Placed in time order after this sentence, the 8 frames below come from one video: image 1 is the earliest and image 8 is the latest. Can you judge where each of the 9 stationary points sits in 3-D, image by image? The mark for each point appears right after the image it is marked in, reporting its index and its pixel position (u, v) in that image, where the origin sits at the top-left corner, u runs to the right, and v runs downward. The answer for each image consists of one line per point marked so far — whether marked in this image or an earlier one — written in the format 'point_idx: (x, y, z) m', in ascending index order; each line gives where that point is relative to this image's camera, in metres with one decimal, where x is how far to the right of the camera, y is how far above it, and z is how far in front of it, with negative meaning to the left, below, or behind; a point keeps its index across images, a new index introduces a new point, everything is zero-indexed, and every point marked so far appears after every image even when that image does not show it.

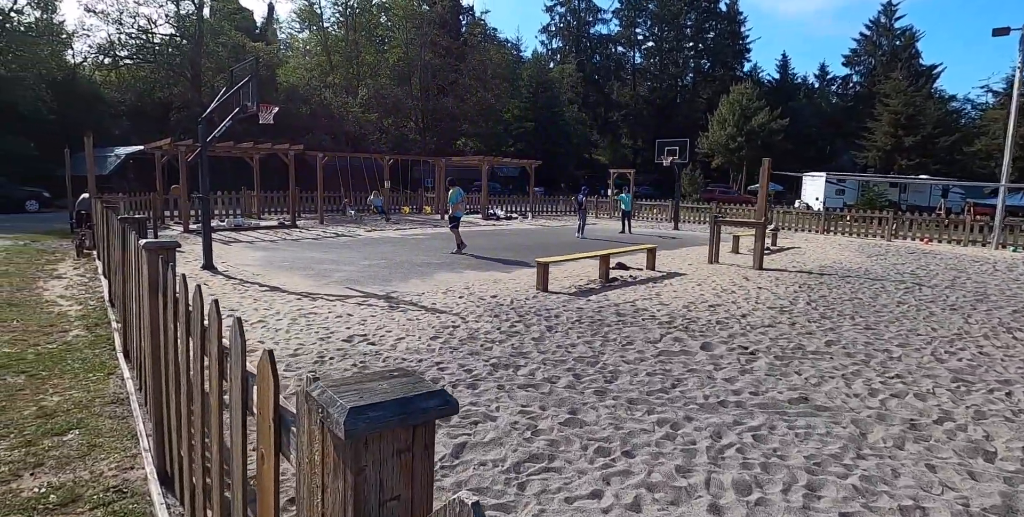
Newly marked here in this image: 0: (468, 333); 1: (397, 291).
0: (-0.4, -0.8, +6.3) m
1: (-1.6, -0.5, +8.6) m
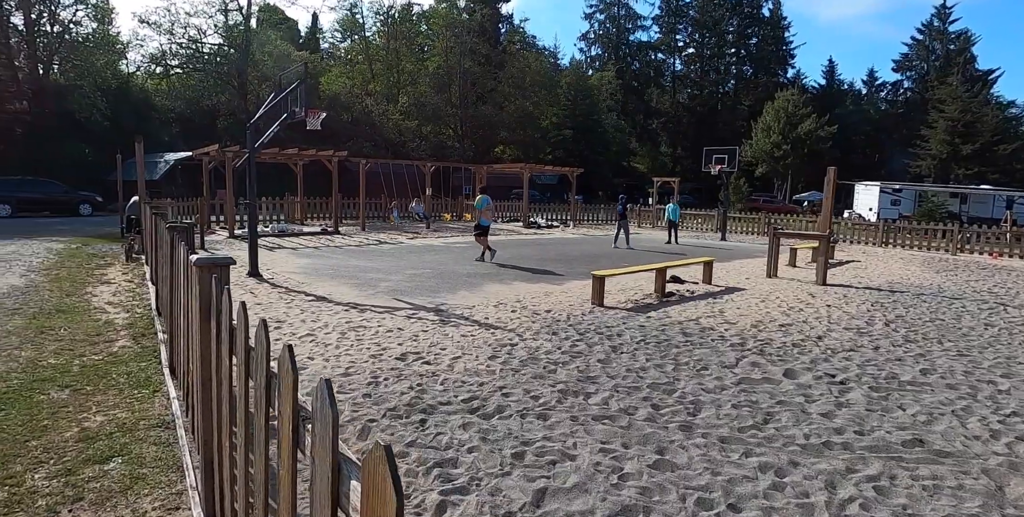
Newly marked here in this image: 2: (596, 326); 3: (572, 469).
0: (+0.2, -0.9, +5.8) m
1: (-0.9, -0.6, +8.2) m
2: (+1.0, -0.8, +7.2) m
3: (+0.3, -1.2, +3.4) m
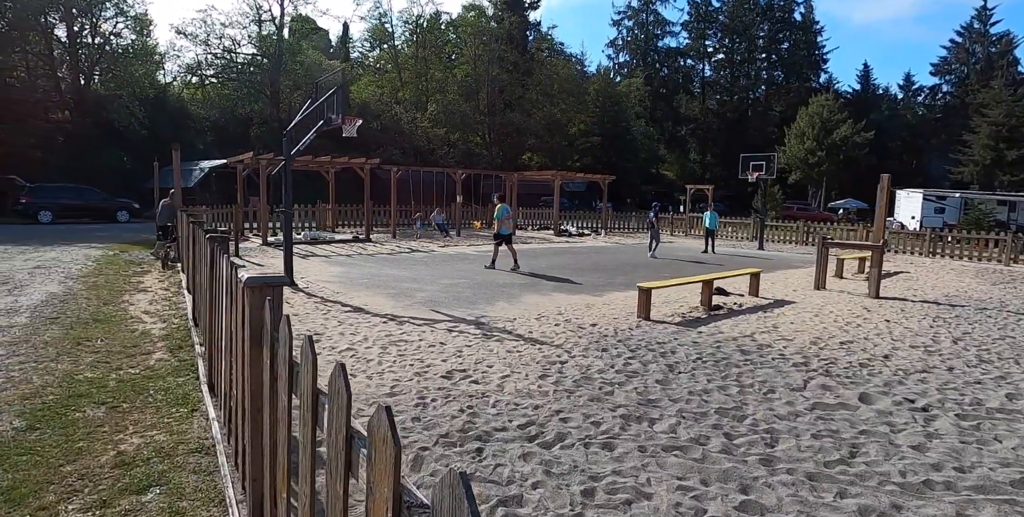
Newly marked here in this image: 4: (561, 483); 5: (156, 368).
0: (+0.6, -1.1, +5.5) m
1: (-0.3, -0.8, +7.9) m
2: (+1.5, -1.0, +6.8) m
3: (+0.7, -1.3, +3.1) m
4: (+0.3, -1.2, +3.3) m
5: (-3.0, -0.9, +5.0) m
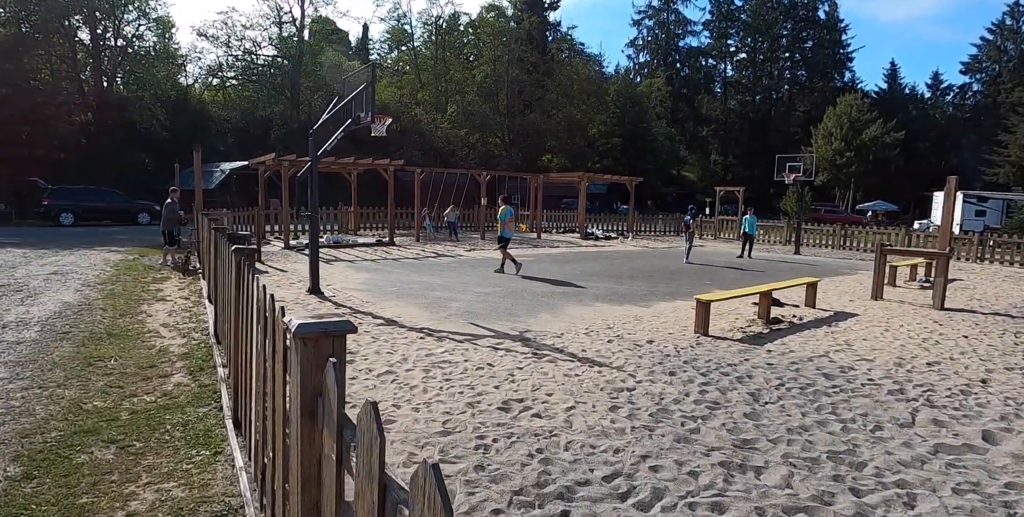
0: (+1.1, -1.2, +4.8) m
1: (+0.2, -0.9, +7.3) m
2: (+2.1, -1.1, +6.1) m
3: (+1.1, -1.4, +2.4) m
4: (+0.7, -1.3, +2.6) m
5: (-2.5, -1.0, +4.4) m
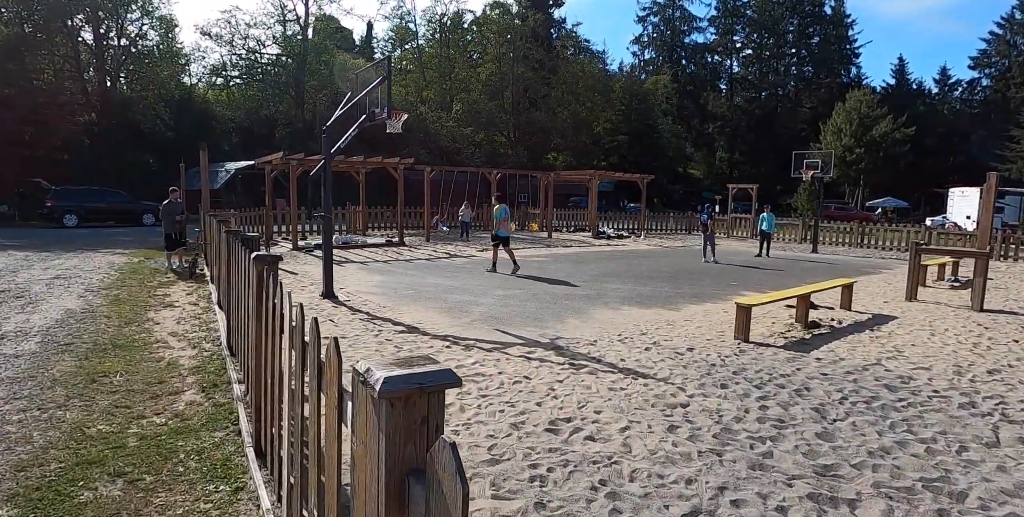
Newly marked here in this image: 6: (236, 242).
0: (+1.5, -1.2, +4.3) m
1: (+0.6, -0.9, +6.8) m
2: (+2.4, -1.1, +5.6) m
3: (+1.5, -1.4, +1.9) m
4: (+1.0, -1.4, +2.1) m
5: (-2.2, -1.1, +4.0) m
6: (-3.0, +0.2, +6.5) m
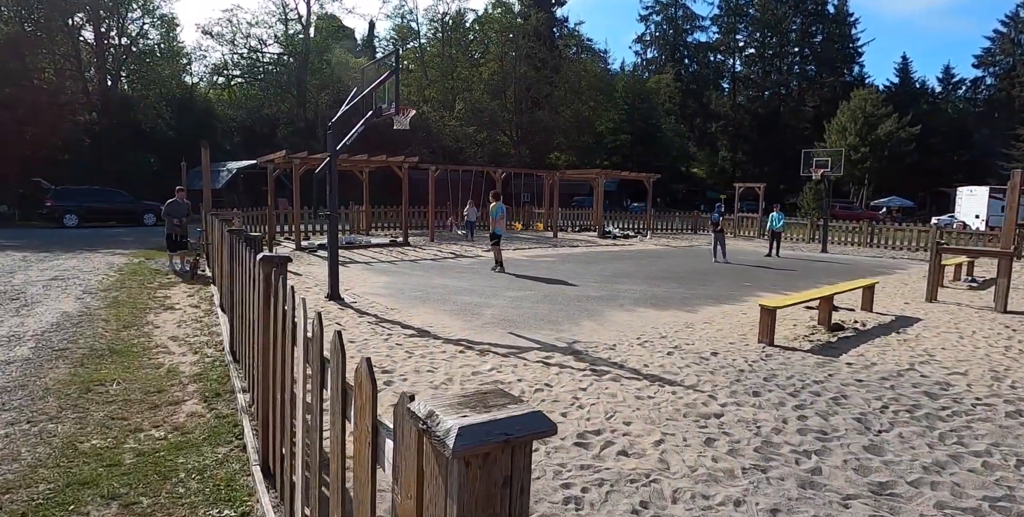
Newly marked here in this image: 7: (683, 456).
0: (+1.6, -1.2, +4.0) m
1: (+0.7, -0.9, +6.5) m
2: (+2.6, -1.1, +5.3) m
3: (+1.6, -1.4, +1.6) m
4: (+1.2, -1.4, +1.9) m
5: (-2.0, -1.1, +3.7) m
6: (-2.8, +0.2, +6.2) m
7: (+1.0, -1.2, +3.6) m
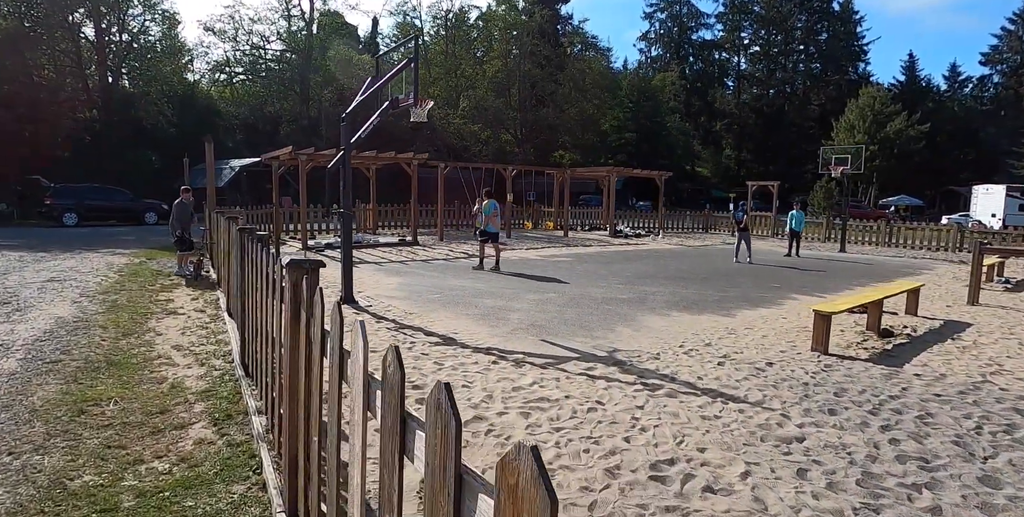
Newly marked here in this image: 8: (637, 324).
0: (+2.0, -1.2, +3.5) m
1: (+1.1, -0.9, +6.0) m
2: (+2.9, -1.1, +4.8) m
3: (+1.9, -1.4, +1.1) m
4: (+1.5, -1.4, +1.3) m
5: (-1.7, -1.1, +3.2) m
6: (-2.5, +0.2, +5.7) m
7: (+1.4, -1.2, +3.0) m
8: (+1.5, -0.8, +7.2) m
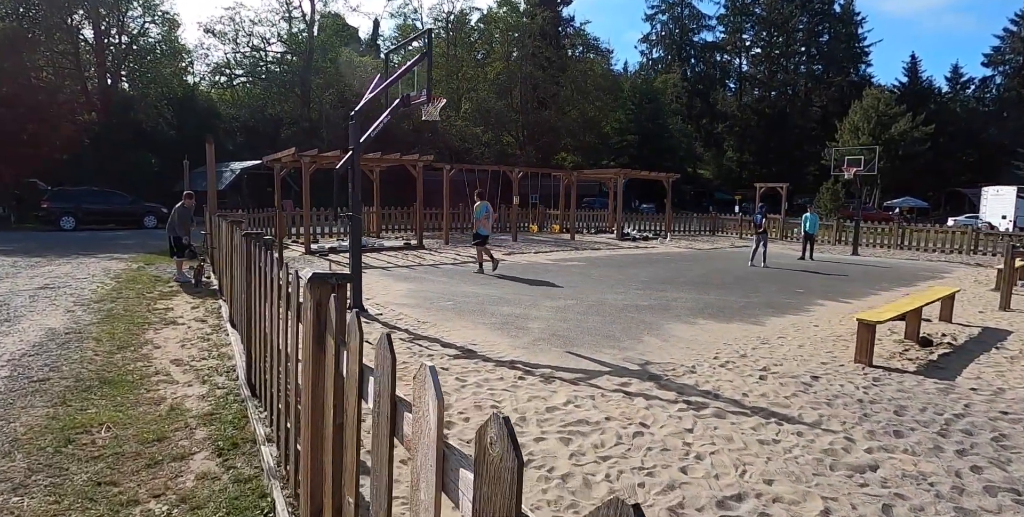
0: (+2.2, -1.2, +3.1) m
1: (+1.3, -1.0, +5.6) m
2: (+3.1, -1.2, +4.4) m
3: (+2.2, -1.5, +0.7) m
4: (+1.7, -1.4, +0.9) m
5: (-1.5, -1.1, +2.8) m
6: (-2.3, +0.1, +5.2) m
7: (+1.6, -1.2, +2.6) m
8: (+1.7, -0.8, +6.8) m
